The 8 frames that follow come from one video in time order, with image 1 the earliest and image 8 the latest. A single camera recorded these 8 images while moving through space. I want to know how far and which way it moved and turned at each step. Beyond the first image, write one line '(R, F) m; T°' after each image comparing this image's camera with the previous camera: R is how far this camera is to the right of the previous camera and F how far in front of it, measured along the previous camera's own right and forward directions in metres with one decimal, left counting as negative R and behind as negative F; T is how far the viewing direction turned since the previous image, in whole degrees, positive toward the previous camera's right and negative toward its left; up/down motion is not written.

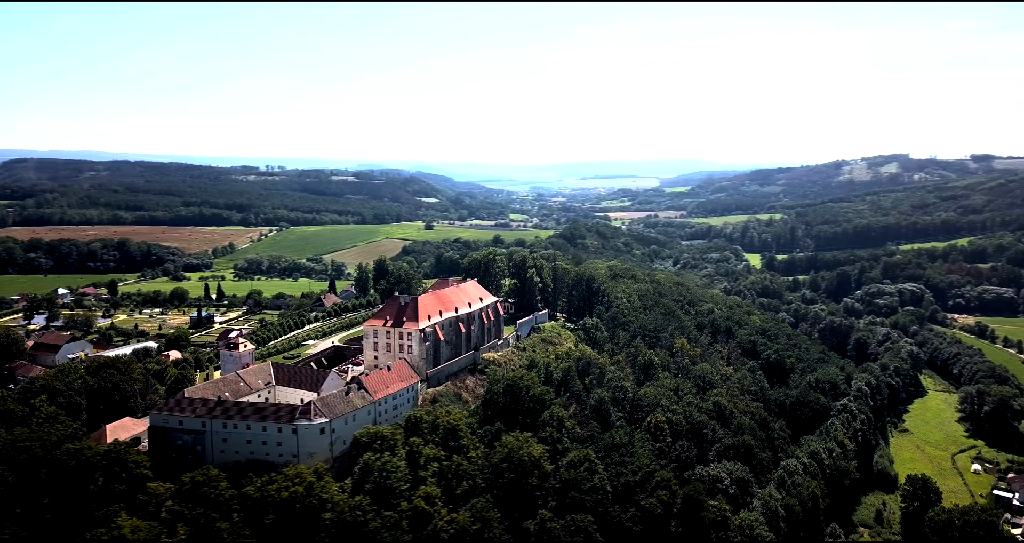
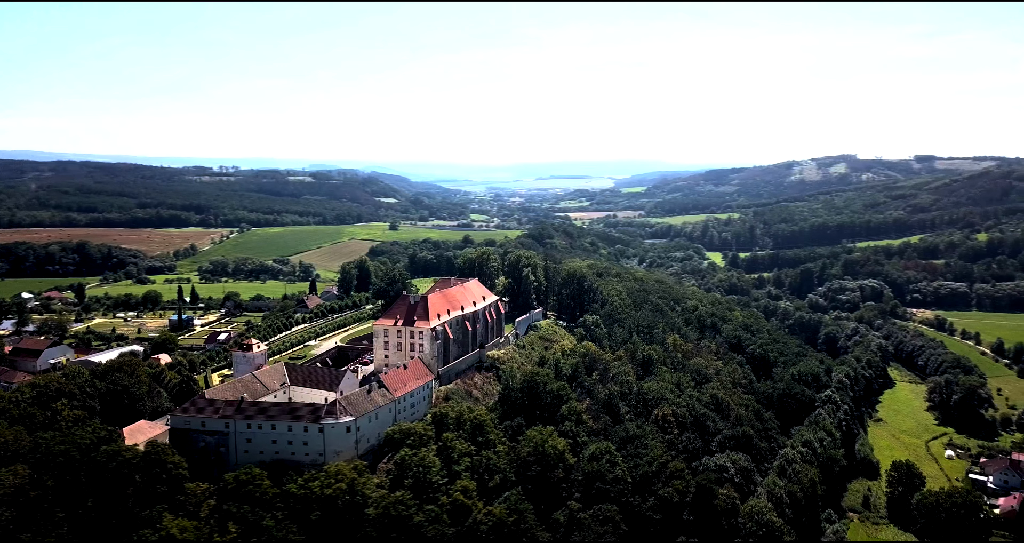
(-3.6, -0.8) m; +3°
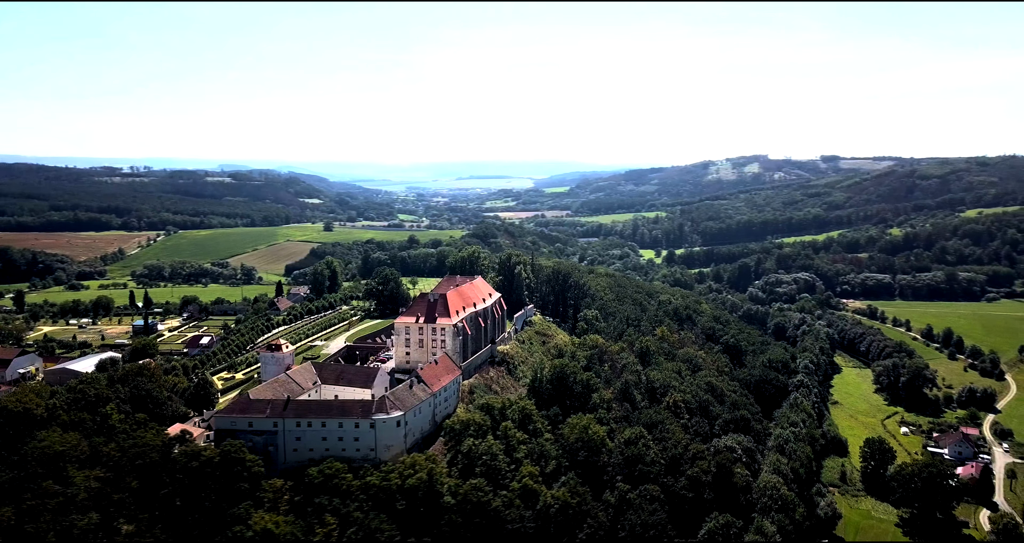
(-6.8, -1.4) m; +6°
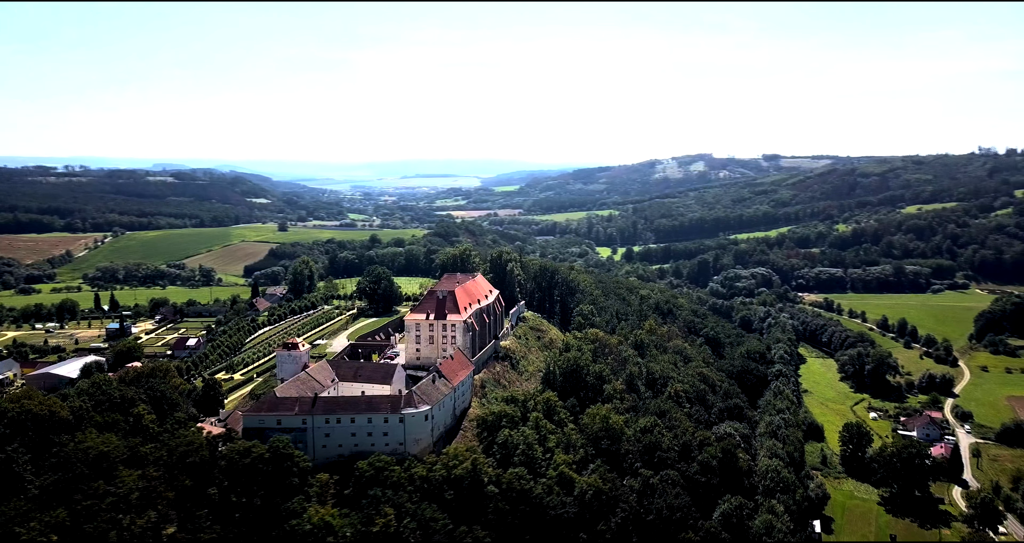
(-4.3, -1.0) m; +4°
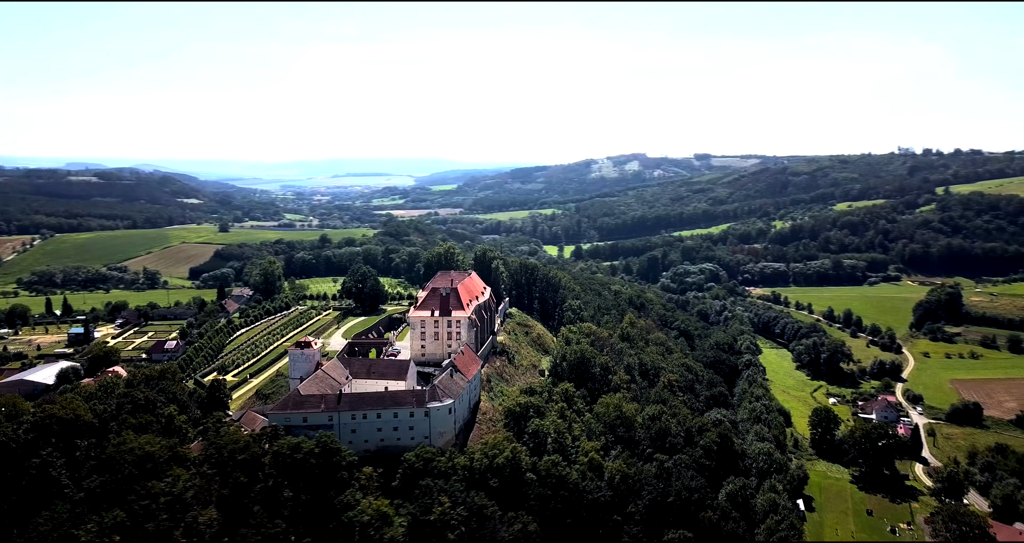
(-4.9, -1.1) m; +5°
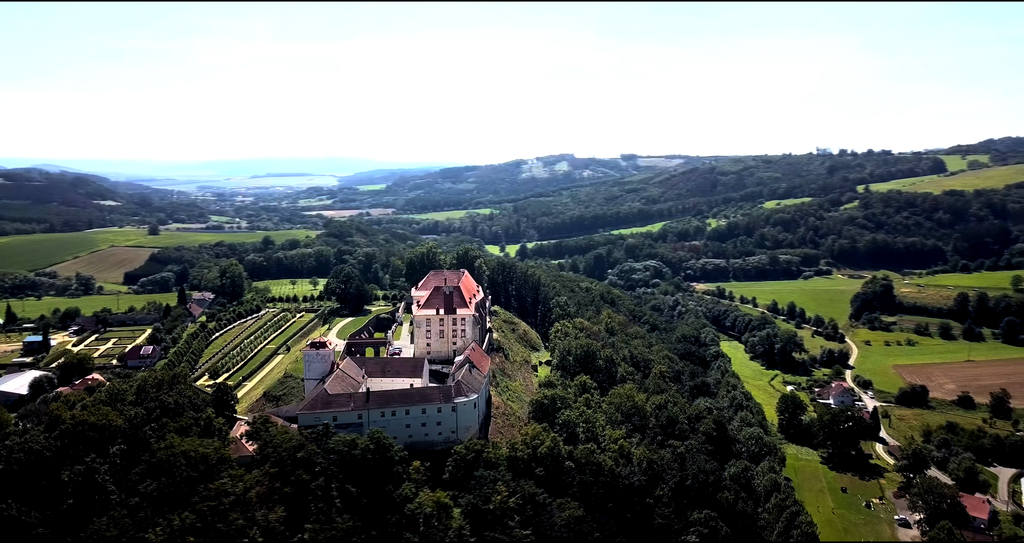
(-5.6, -1.0) m; +6°
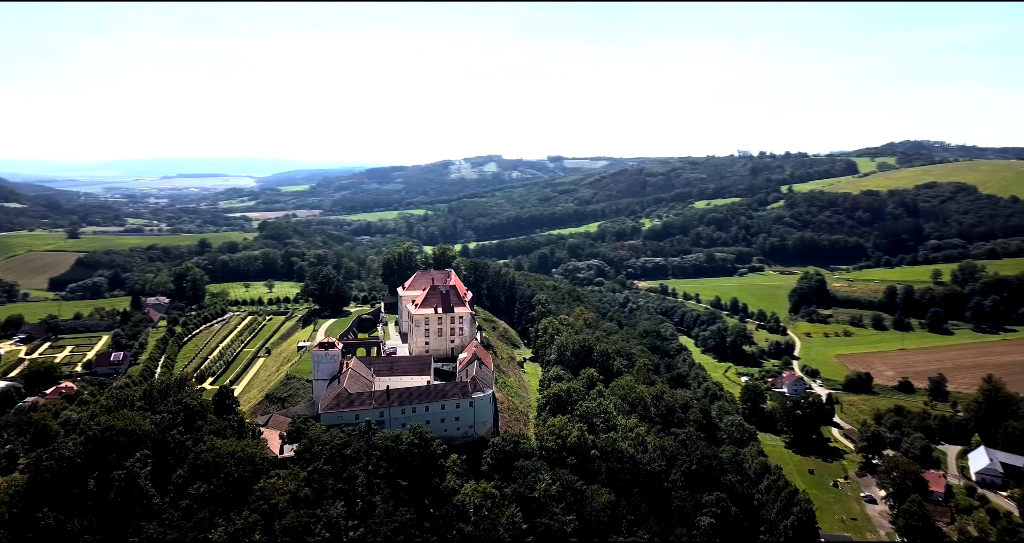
(-5.3, -1.0) m; +6°
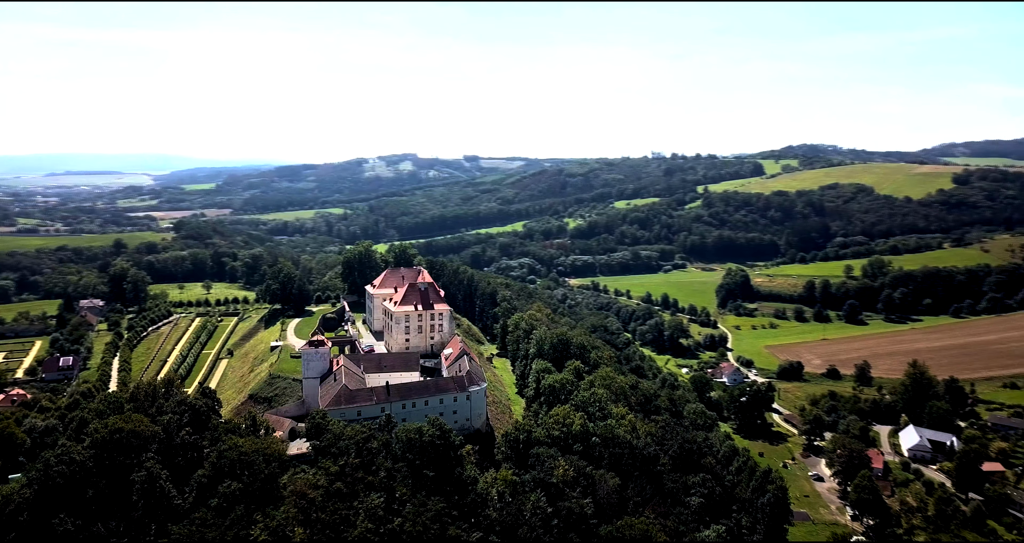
(-5.0, -0.9) m; +7°
